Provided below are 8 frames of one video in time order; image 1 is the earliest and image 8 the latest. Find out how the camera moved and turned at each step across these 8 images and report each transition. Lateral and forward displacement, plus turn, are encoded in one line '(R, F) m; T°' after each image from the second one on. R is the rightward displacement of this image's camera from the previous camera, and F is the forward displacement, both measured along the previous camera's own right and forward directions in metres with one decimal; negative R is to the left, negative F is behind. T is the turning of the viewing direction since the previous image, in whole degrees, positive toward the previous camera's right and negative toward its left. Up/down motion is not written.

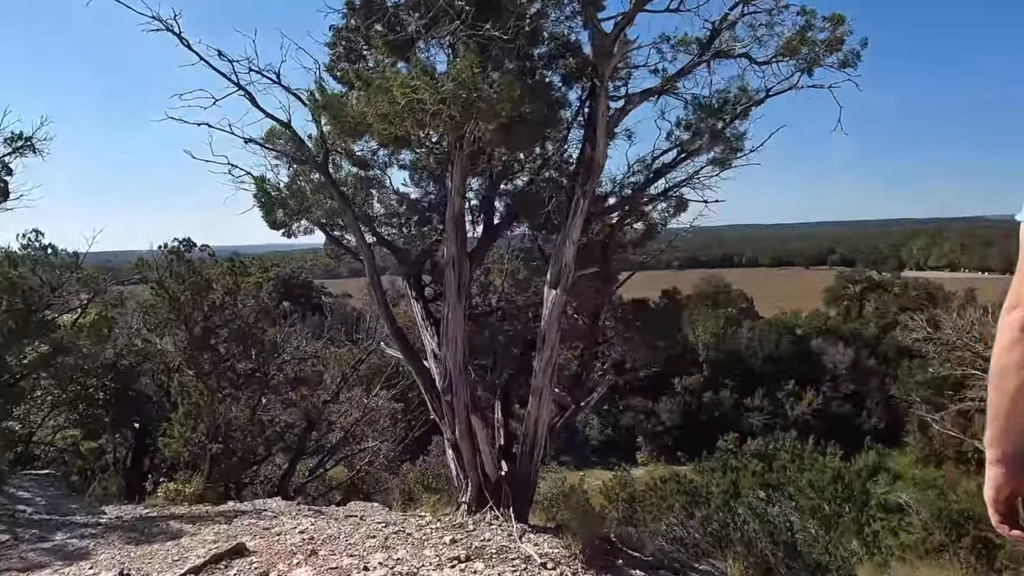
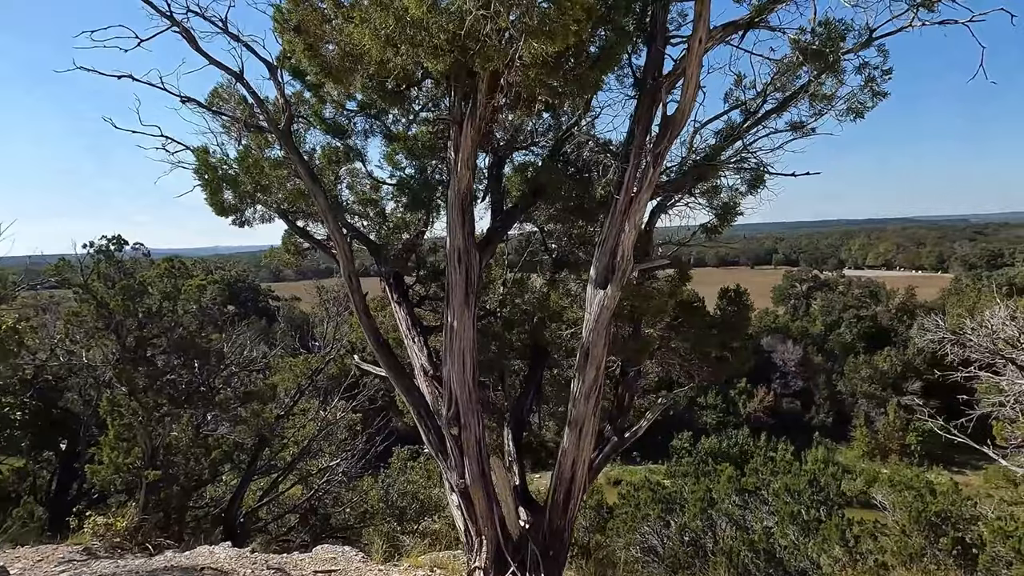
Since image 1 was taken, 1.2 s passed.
(-0.3, +0.9) m; +4°
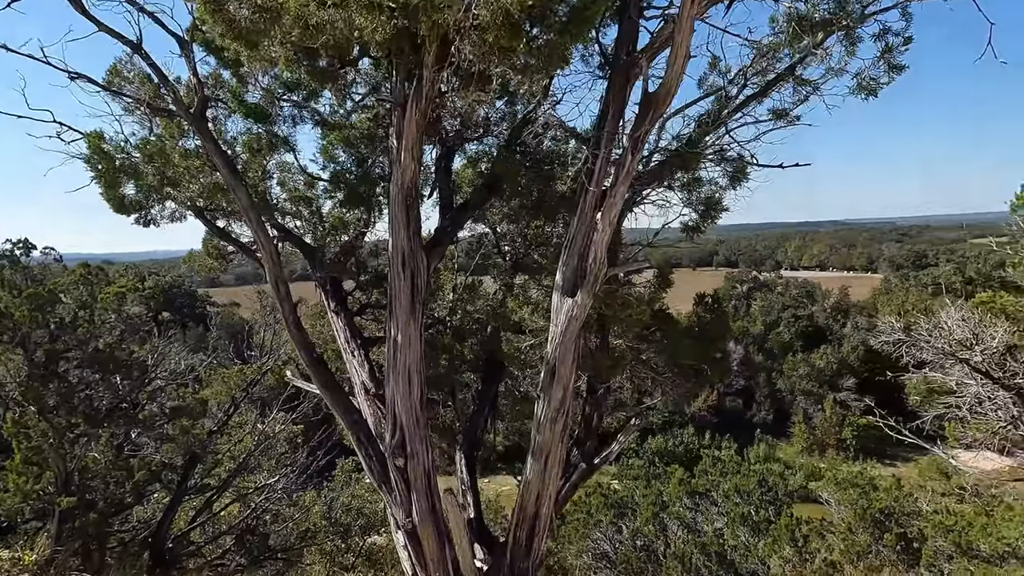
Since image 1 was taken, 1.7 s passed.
(0.0, +0.4) m; +4°
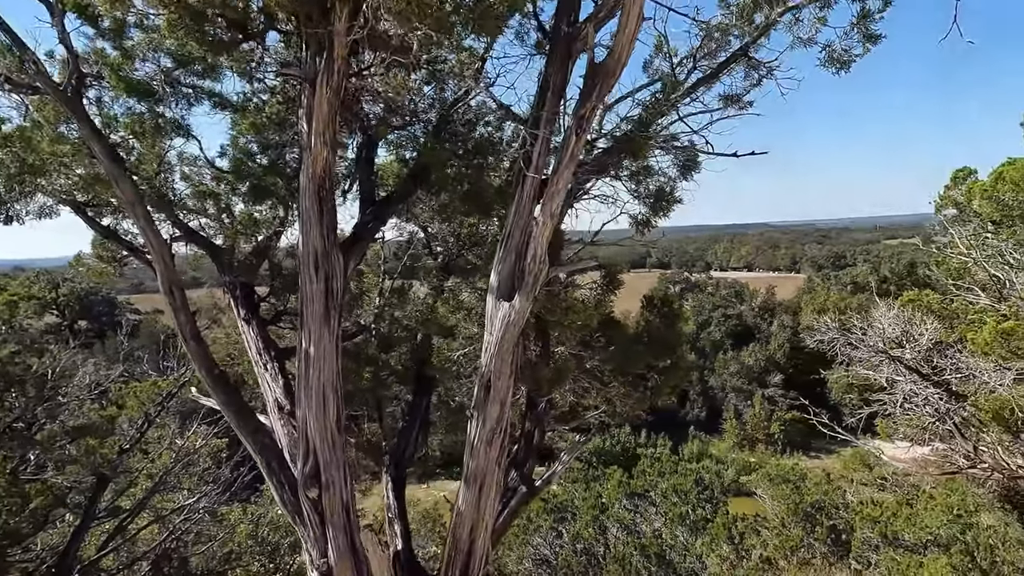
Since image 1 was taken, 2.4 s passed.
(0.0, +0.3) m; +5°
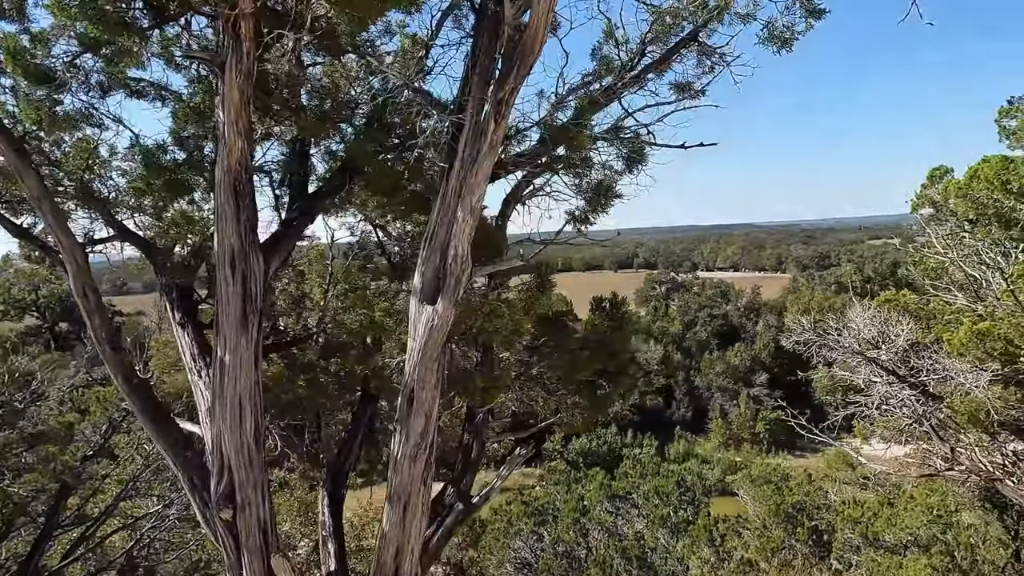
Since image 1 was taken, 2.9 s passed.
(+0.2, +0.2) m; +1°
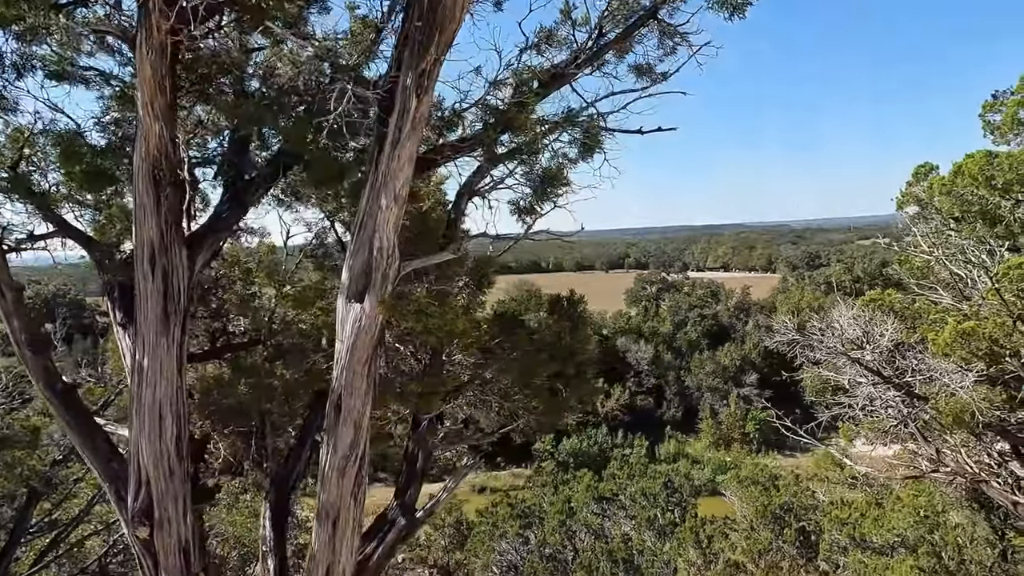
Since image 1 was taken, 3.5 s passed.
(+0.1, +0.2) m; +1°
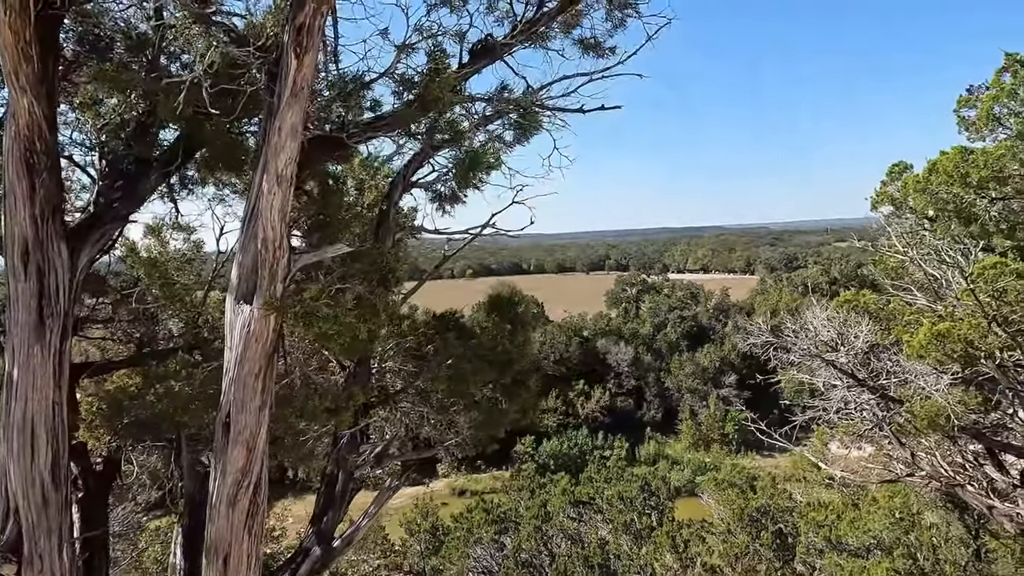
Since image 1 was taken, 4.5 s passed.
(+0.1, +0.2) m; +2°
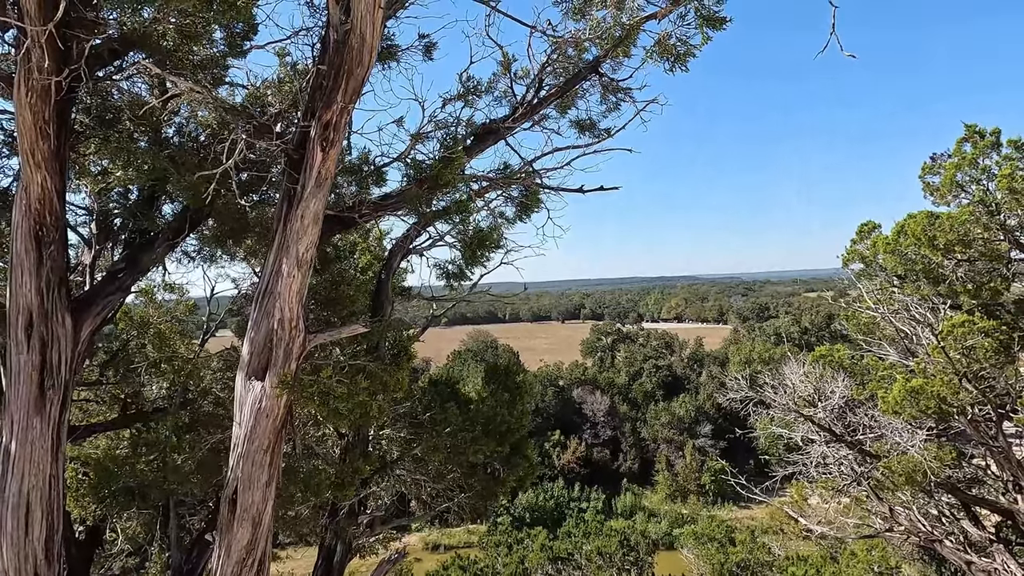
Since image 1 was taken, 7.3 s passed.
(-0.1, -0.1) m; +2°
